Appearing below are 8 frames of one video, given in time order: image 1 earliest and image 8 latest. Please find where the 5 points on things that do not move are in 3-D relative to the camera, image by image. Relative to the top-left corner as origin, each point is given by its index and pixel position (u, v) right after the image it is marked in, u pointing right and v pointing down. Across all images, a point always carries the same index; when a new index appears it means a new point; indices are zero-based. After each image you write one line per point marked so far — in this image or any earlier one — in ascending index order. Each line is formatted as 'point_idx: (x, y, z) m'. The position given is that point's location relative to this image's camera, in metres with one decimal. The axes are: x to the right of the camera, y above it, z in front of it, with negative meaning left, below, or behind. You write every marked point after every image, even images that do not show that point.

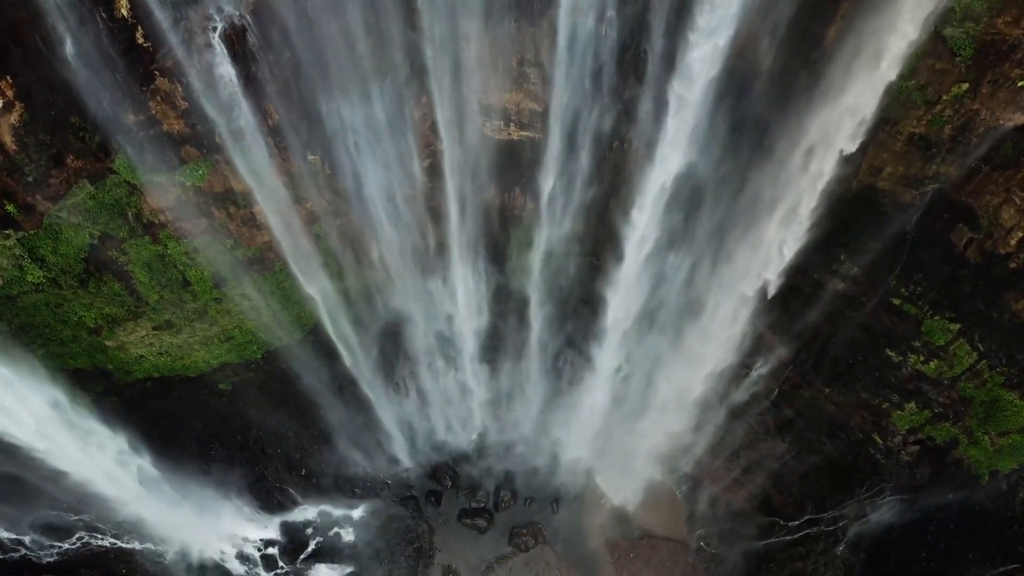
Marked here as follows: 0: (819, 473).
0: (+7.1, -4.3, +14.3) m
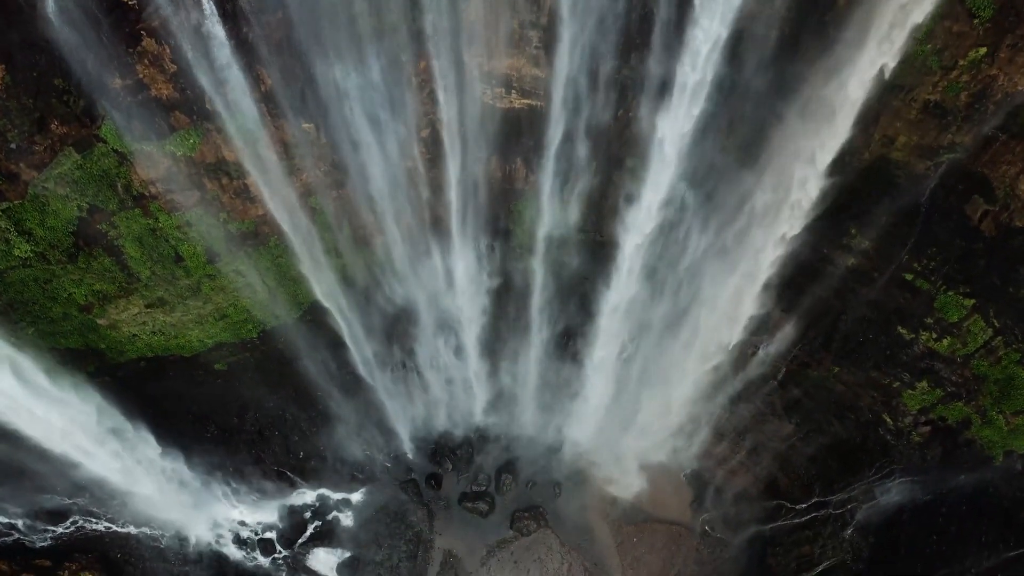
0: (+7.1, -3.8, +14.0) m
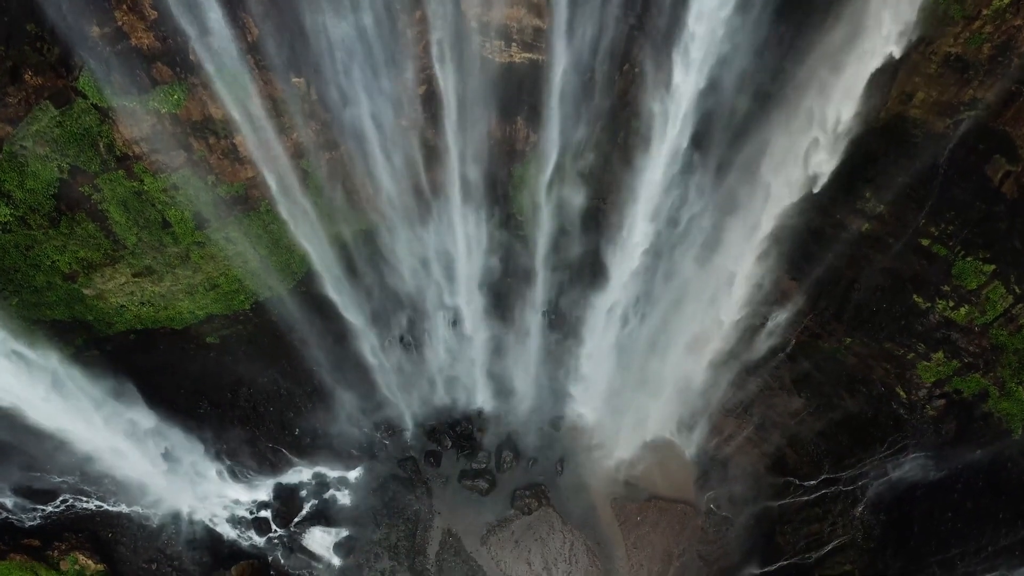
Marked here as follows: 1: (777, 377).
0: (+7.1, -3.1, +13.6) m
1: (+6.0, -2.0, +14.0) m
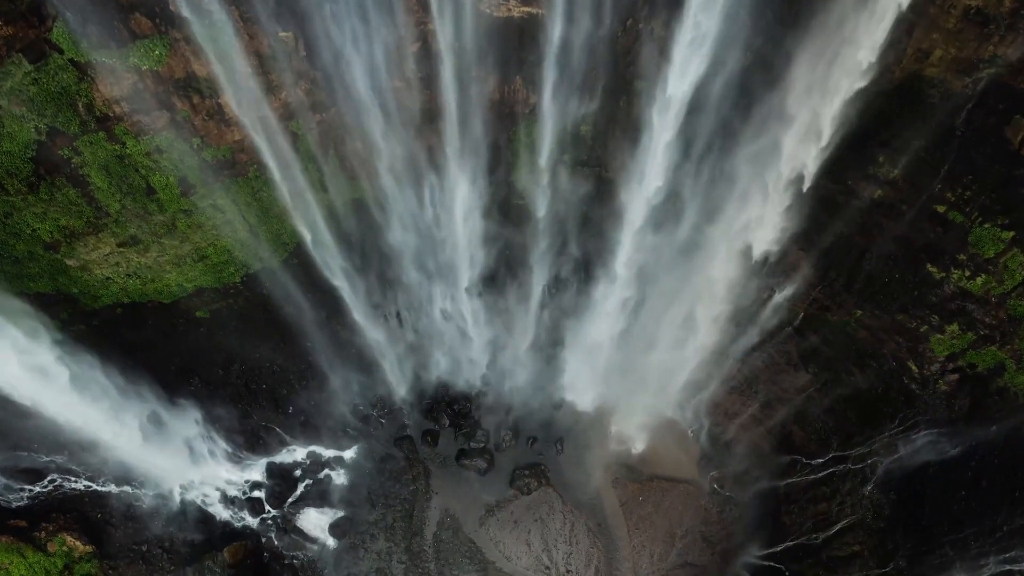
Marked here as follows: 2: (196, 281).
0: (+7.1, -2.5, +13.1) m
1: (+6.0, -1.4, +13.6) m
2: (-6.5, +0.2, +12.7) m
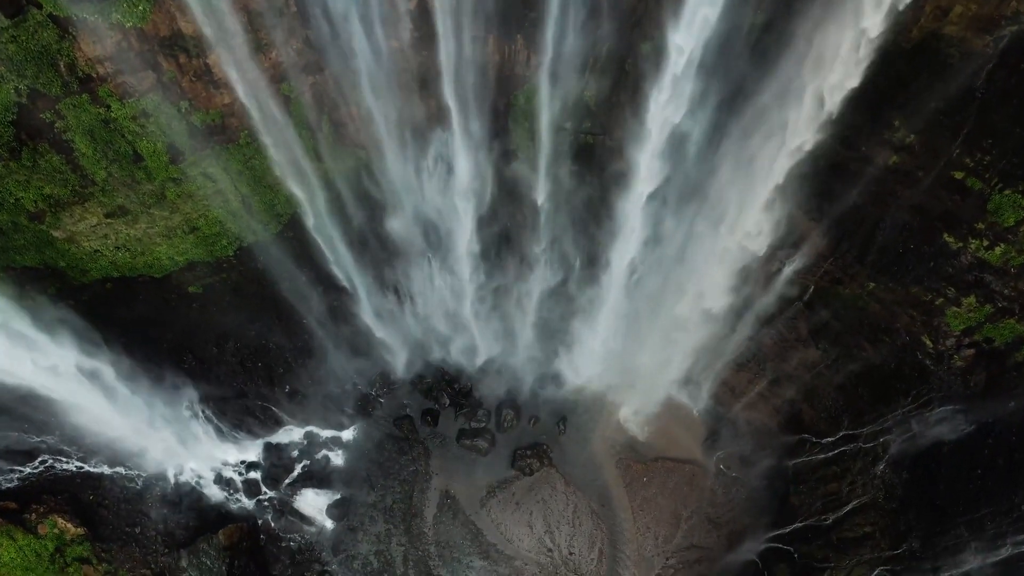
0: (+7.1, -2.0, +12.8) m
1: (+6.0, -0.9, +13.2) m
2: (-6.5, +0.7, +12.3) m
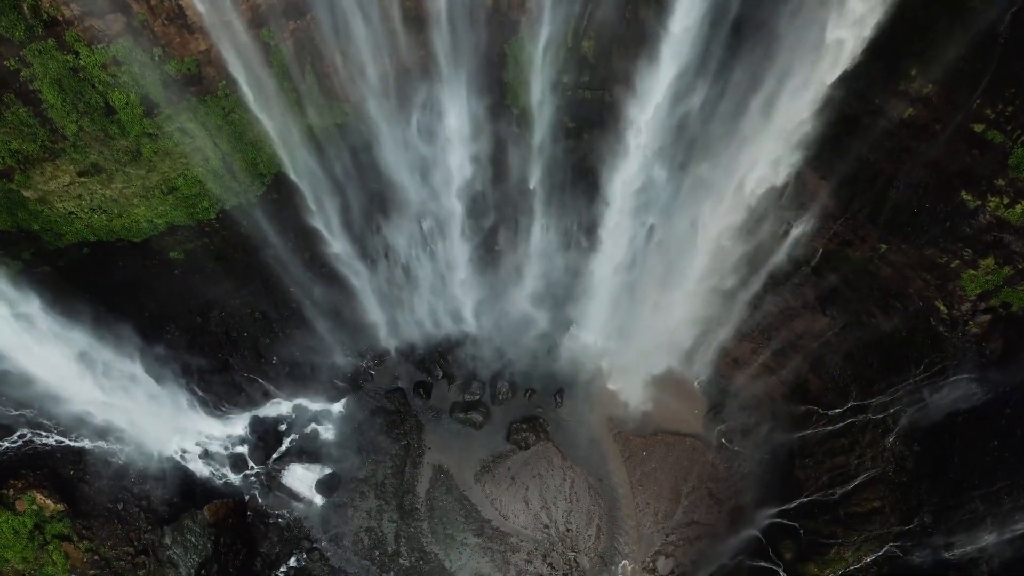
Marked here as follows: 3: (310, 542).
0: (+7.0, -1.3, +12.2) m
1: (+5.9, -0.2, +12.7) m
2: (-6.6, +1.4, +11.8) m
3: (-4.2, -5.3, +12.8) m
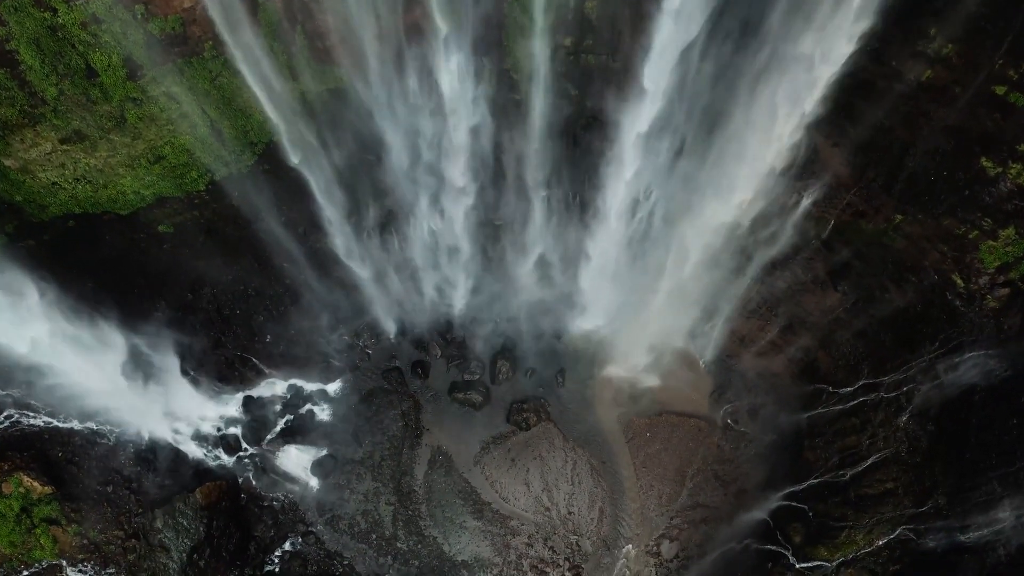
0: (+7.1, -0.8, +11.8) m
1: (+5.9, +0.3, +12.2) m
2: (-6.6, +1.8, +11.3) m
3: (-4.2, -4.8, +12.5) m
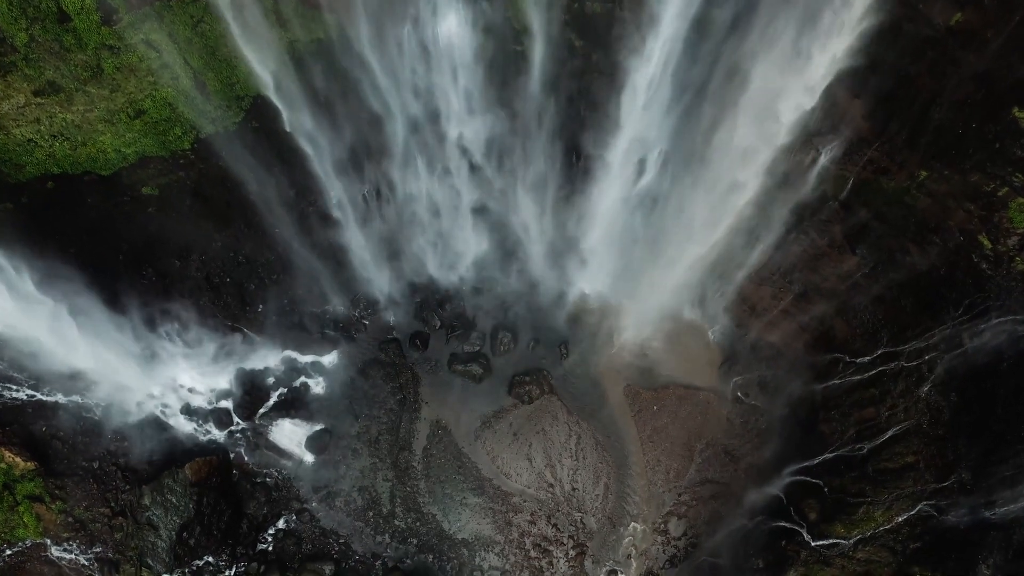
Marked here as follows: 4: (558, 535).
0: (+7.1, -0.1, +11.2) m
1: (+5.9, +1.0, +11.6) m
2: (-6.5, +2.5, +10.7) m
3: (-4.1, -4.1, +12.0) m
4: (+0.9, -4.7, +11.7) m
